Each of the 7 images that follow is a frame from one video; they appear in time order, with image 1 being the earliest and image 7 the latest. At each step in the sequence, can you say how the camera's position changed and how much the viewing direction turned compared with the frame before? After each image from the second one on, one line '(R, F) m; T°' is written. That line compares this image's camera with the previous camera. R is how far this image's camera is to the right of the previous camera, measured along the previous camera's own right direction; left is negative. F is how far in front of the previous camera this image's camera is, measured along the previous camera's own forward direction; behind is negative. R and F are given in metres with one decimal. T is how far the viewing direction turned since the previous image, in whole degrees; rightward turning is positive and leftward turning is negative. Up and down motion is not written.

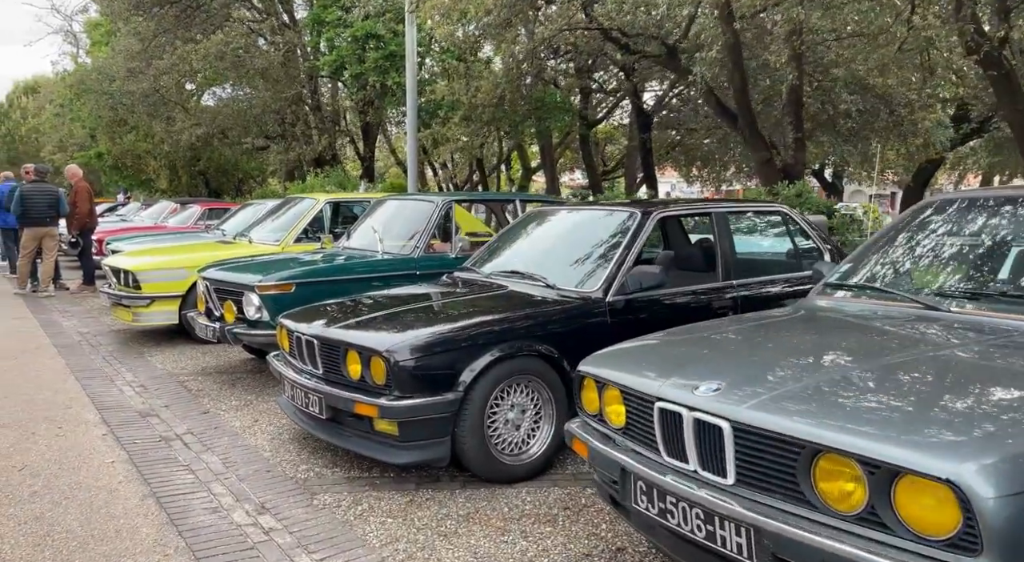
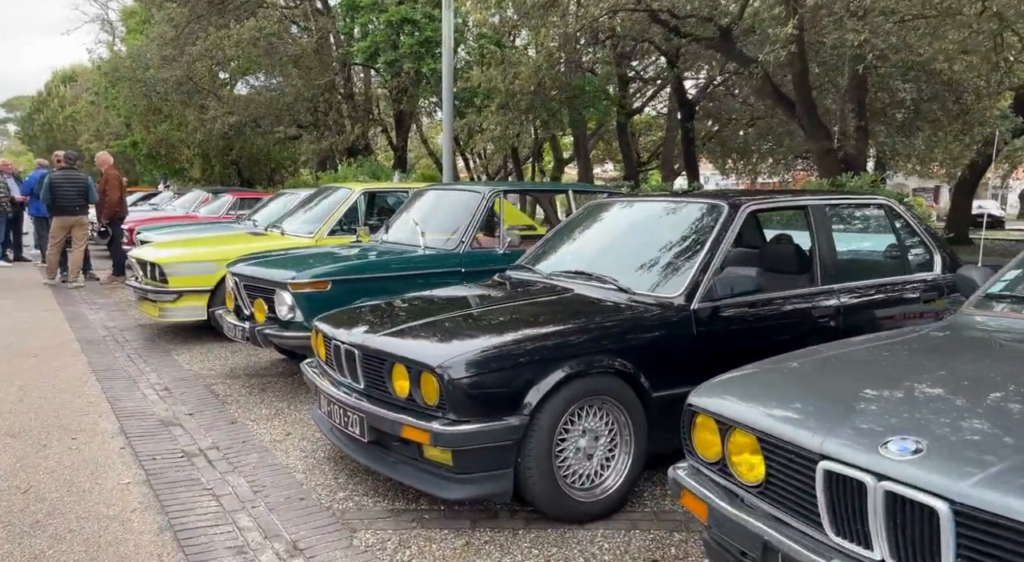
(-0.2, +0.6) m; -2°
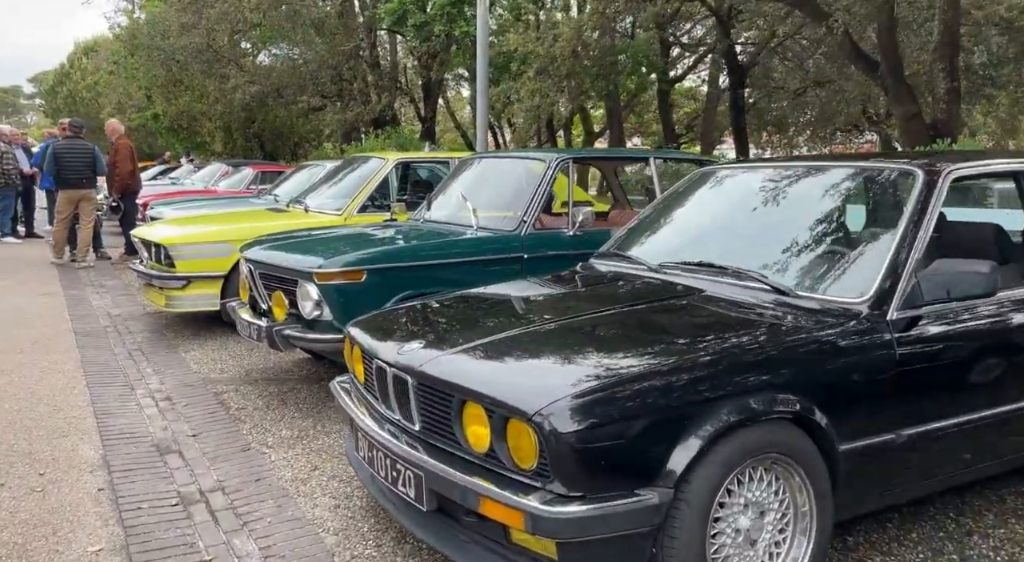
(-0.3, +1.2) m; -2°
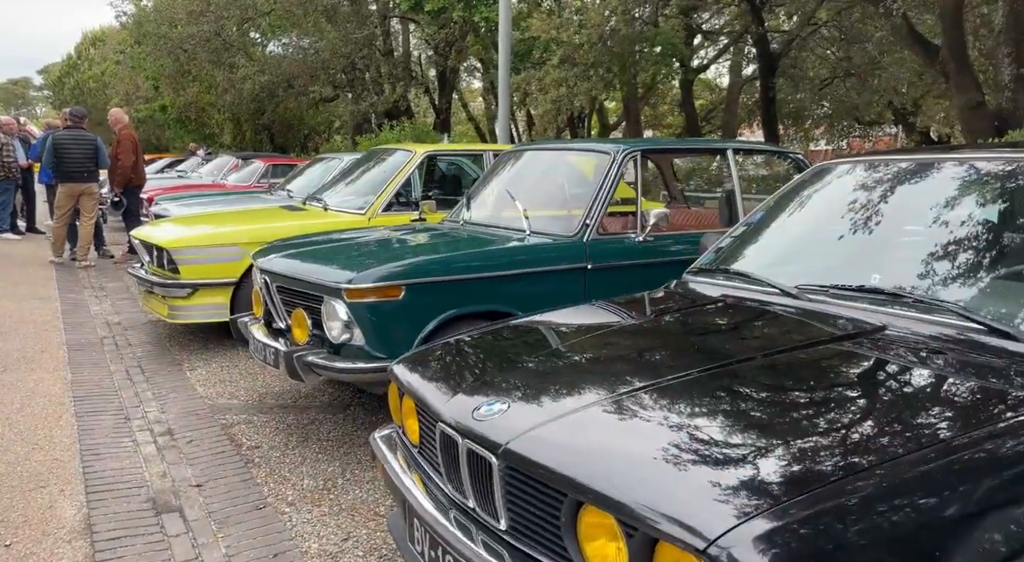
(-0.3, +0.8) m; -1°
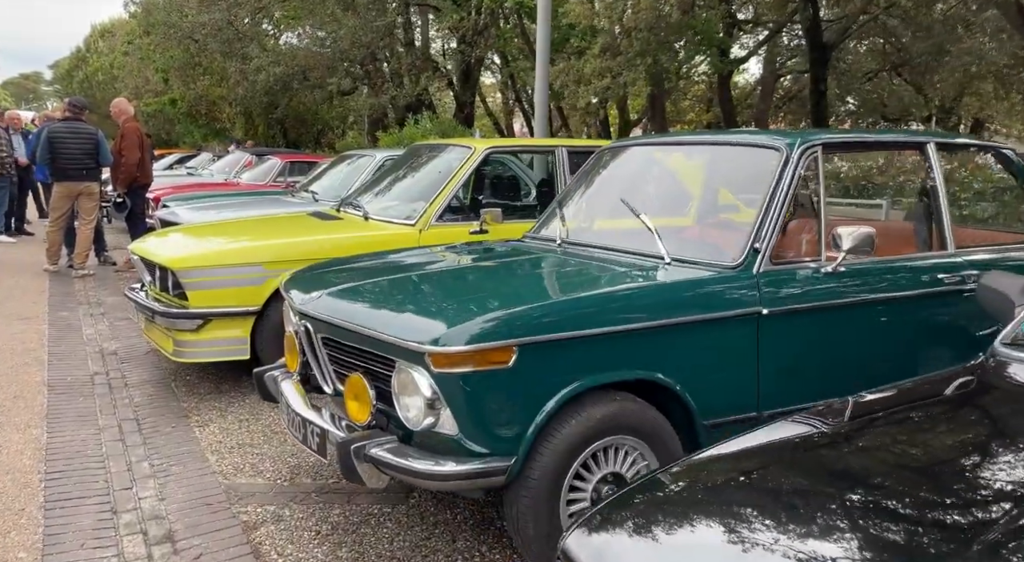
(-0.5, +1.3) m; -1°
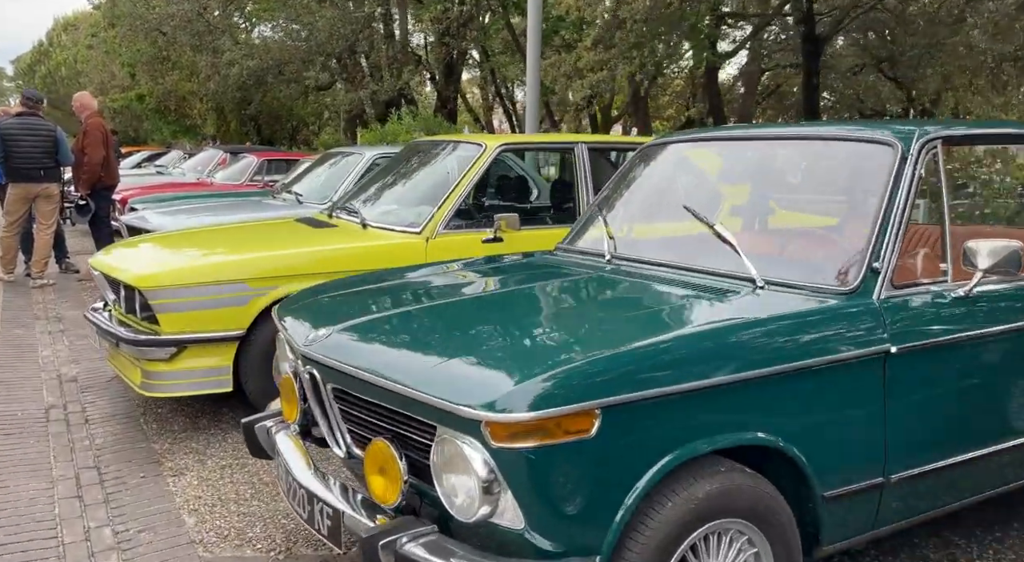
(-0.3, +0.7) m; +2°
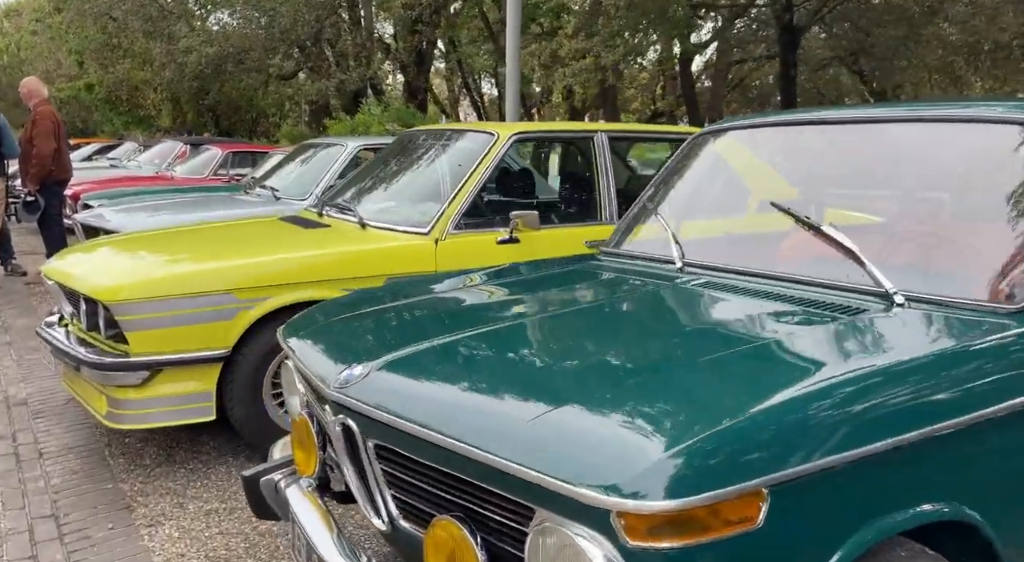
(-0.3, +0.6) m; +3°
